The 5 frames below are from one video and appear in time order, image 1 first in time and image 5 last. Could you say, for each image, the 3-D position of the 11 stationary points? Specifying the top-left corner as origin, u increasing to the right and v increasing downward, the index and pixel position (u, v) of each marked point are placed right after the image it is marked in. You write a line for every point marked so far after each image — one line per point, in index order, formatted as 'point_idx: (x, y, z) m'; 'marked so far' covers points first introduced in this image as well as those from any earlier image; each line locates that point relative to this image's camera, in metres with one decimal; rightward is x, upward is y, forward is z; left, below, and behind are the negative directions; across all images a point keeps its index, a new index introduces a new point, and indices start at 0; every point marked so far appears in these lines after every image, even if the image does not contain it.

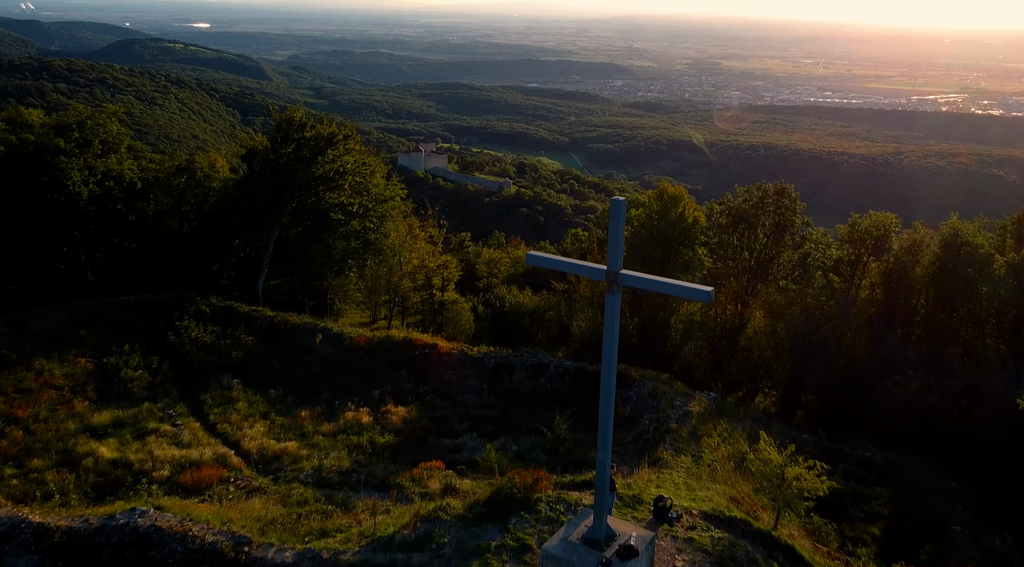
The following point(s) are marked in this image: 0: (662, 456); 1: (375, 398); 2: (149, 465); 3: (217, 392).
0: (+2.7, -3.1, +16.1) m
1: (-2.9, -2.4, +19.1) m
2: (-6.1, -3.1, +15.3) m
3: (-6.0, -2.2, +18.6) m
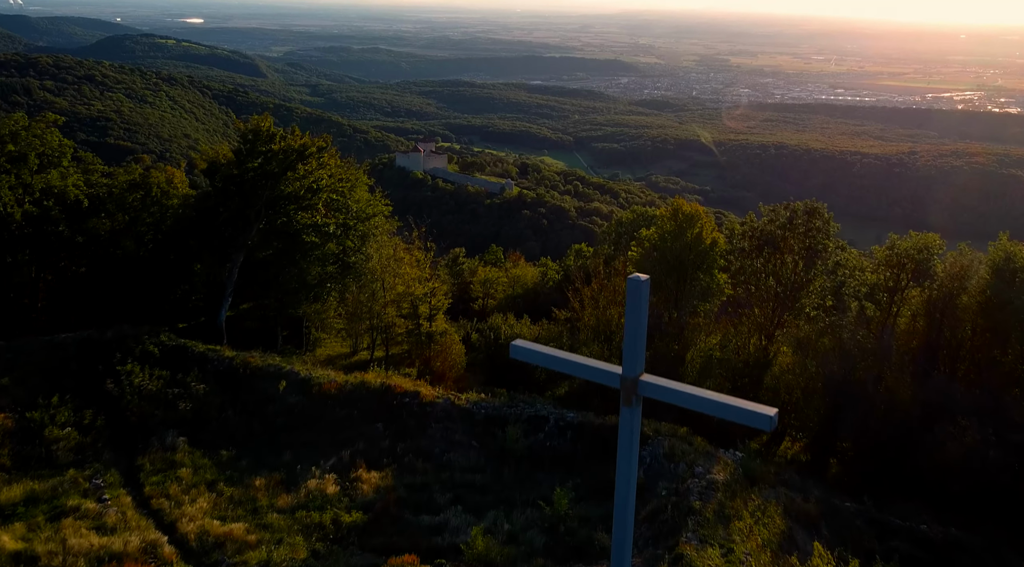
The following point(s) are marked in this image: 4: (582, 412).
0: (+2.5, -3.9, +13.3) m
1: (-3.0, -3.2, +16.3) m
2: (-6.3, -3.8, +12.6) m
3: (-6.1, -3.0, +15.8) m
4: (+1.4, -2.5, +18.0) m
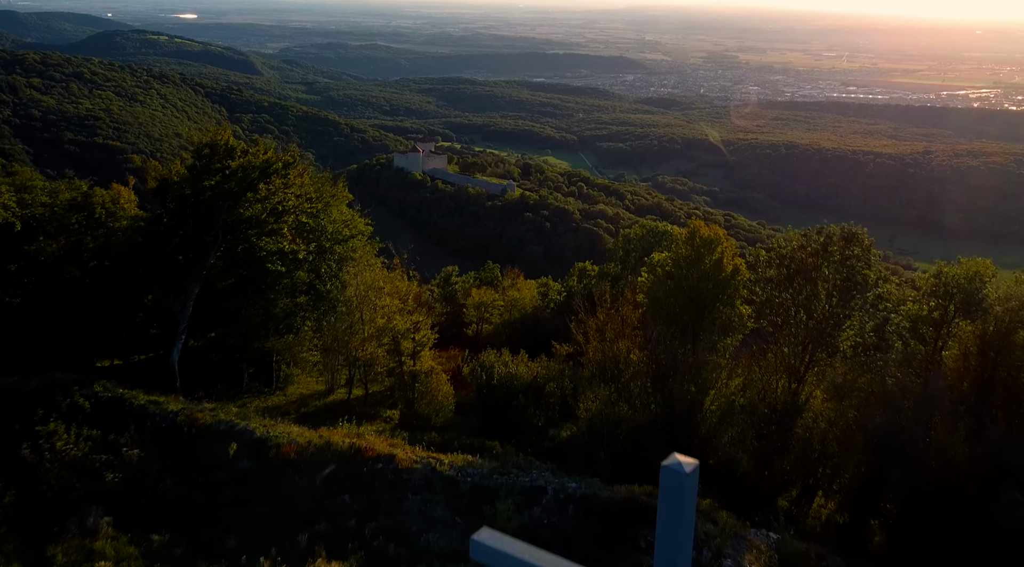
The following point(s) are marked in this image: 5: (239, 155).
0: (+2.3, -4.6, +10.6) m
1: (-3.2, -3.9, +13.6) m
2: (-6.5, -4.6, +9.9) m
3: (-6.3, -3.7, +13.2) m
4: (+1.2, -3.3, +15.2) m
5: (-5.7, +2.7, +19.1) m
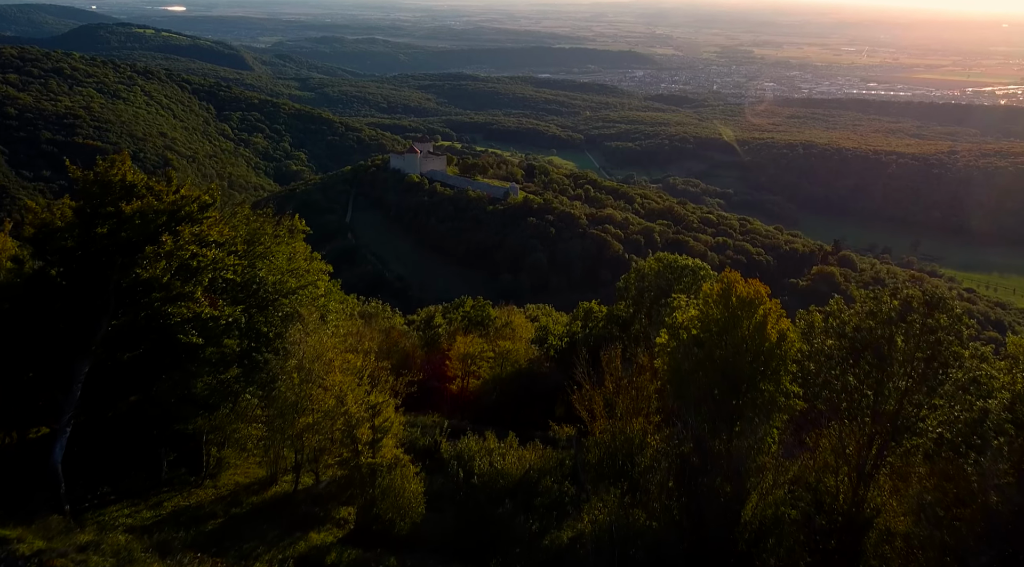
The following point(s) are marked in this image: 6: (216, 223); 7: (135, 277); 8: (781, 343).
0: (+2.0, -6.0, +6.2) m
1: (-3.5, -5.2, +9.3) m
2: (-6.8, -5.9, +5.6) m
3: (-6.6, -5.0, +8.9) m
4: (+0.9, -4.6, +10.9) m
5: (-6.0, +1.5, +14.8) m
6: (-5.1, +1.1, +16.0) m
7: (-5.9, +0.2, +14.5) m
8: (+4.8, -1.0, +16.1) m
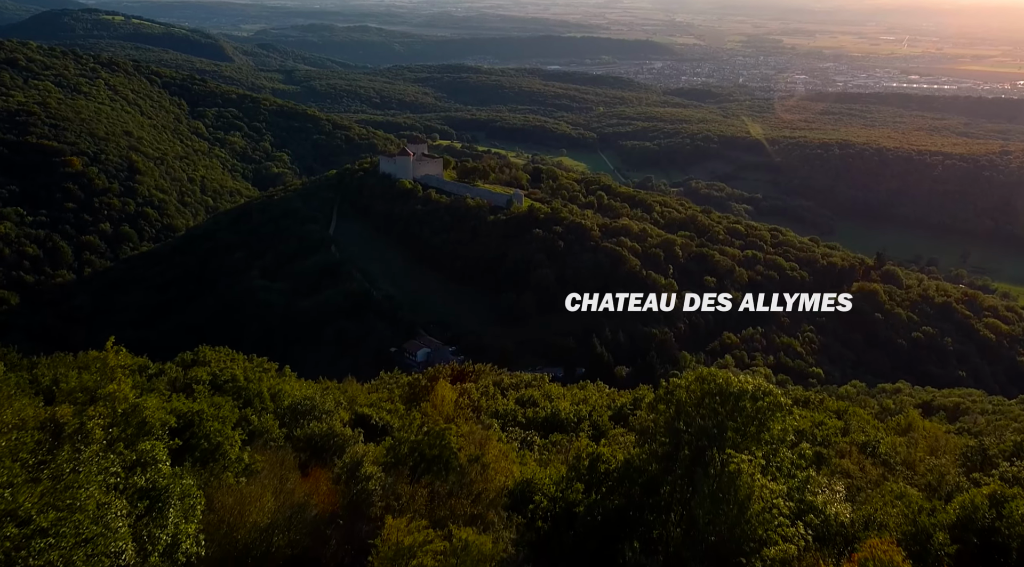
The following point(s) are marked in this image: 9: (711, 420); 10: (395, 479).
0: (+1.1, -8.5, -2.0) m
1: (-4.3, -7.7, +1.1) m
2: (-7.7, -8.4, -2.5) m
3: (-7.5, -7.5, +0.8) m
4: (+0.1, -7.1, +2.7) m
5: (-6.7, -0.9, +6.5) m
6: (-5.8, -1.3, +7.8) m
7: (-6.6, -2.2, +6.3) m
8: (+4.1, -3.5, +7.8) m
9: (+3.1, -2.3, +15.1) m
10: (-2.2, -3.6, +16.6) m
